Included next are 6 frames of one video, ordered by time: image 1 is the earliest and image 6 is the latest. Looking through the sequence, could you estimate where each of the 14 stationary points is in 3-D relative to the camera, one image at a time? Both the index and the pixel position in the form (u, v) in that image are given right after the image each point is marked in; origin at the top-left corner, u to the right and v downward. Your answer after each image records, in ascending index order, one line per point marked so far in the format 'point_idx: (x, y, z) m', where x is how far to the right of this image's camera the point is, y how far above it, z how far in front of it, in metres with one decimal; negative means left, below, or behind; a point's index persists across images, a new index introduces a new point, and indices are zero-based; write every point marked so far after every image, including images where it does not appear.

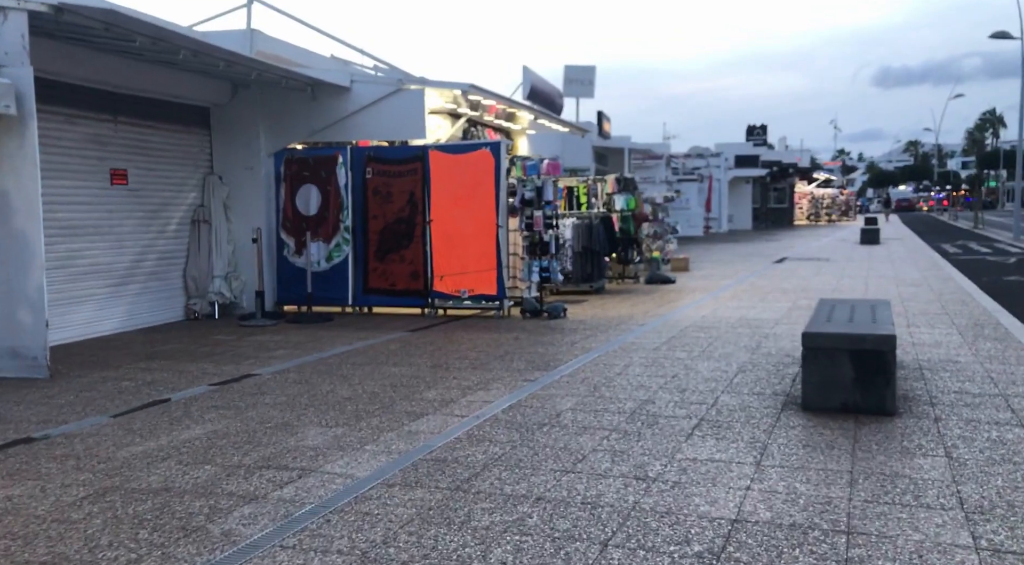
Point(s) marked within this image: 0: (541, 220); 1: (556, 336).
0: (+0.4, +0.9, +12.9) m
1: (+0.5, -0.7, +11.0) m
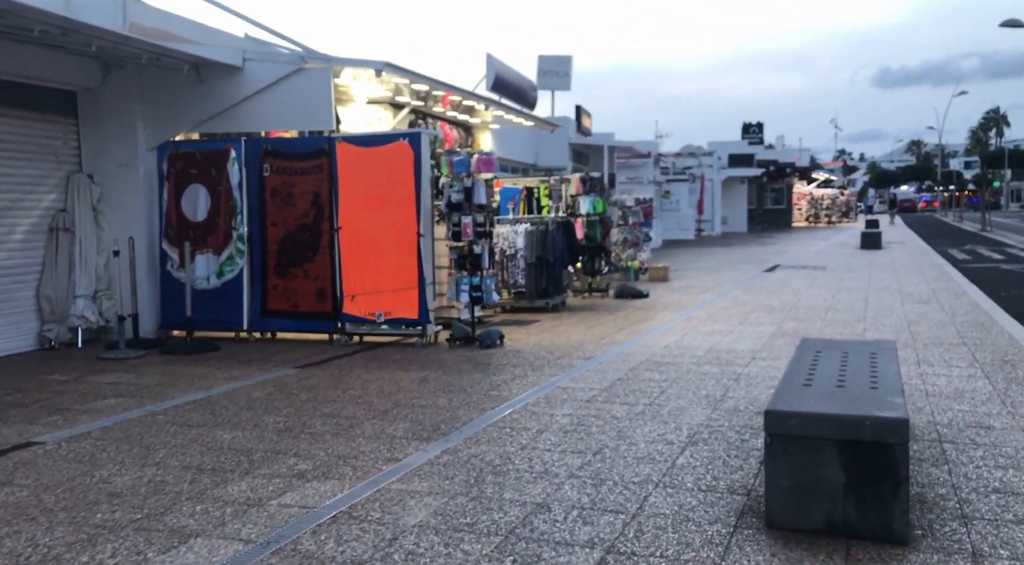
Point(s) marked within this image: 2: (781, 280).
0: (-0.5, +0.7, +10.6) m
1: (-0.4, -0.9, +8.8) m
2: (+5.9, +0.1, +19.6) m
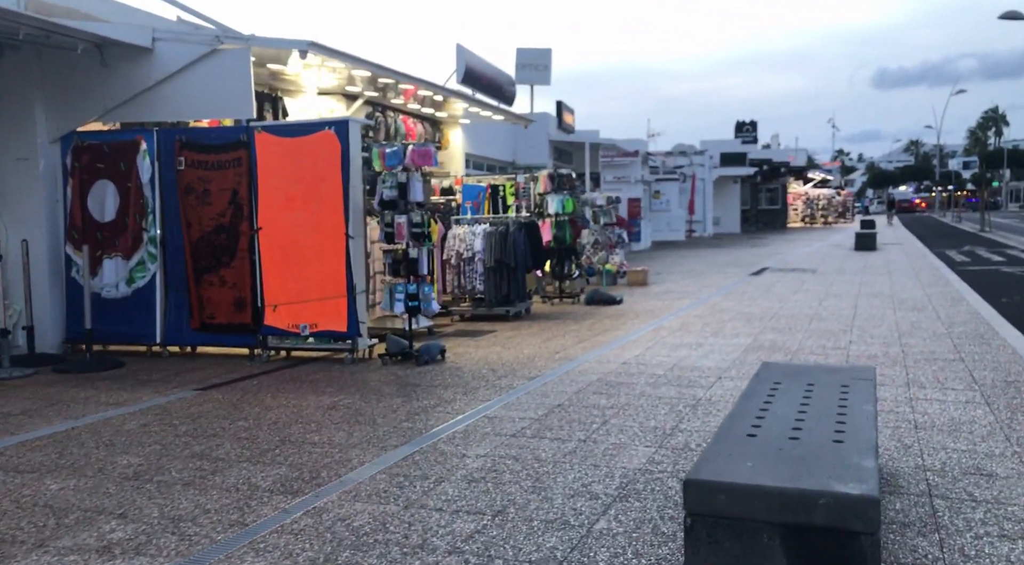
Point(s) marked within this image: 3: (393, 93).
0: (-1.1, +0.6, +9.4) m
1: (-1.0, -1.0, +7.6) m
2: (+5.2, 0.0, +18.4) m
3: (-2.1, +3.4, +16.0) m
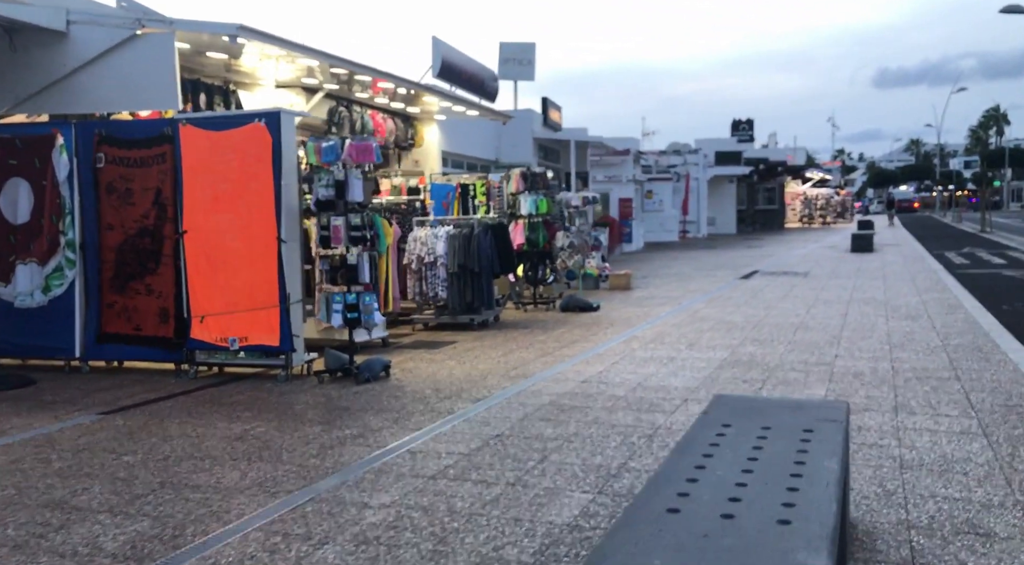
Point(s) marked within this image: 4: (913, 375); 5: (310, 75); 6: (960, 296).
0: (-1.6, +0.5, +8.5) m
1: (-1.5, -1.1, +6.7) m
2: (+4.8, -0.1, +17.5) m
3: (-2.6, +3.3, +15.1) m
4: (+3.7, -0.9, +8.4) m
5: (-3.1, +3.2, +13.9) m
6: (+7.7, -0.2, +15.4) m
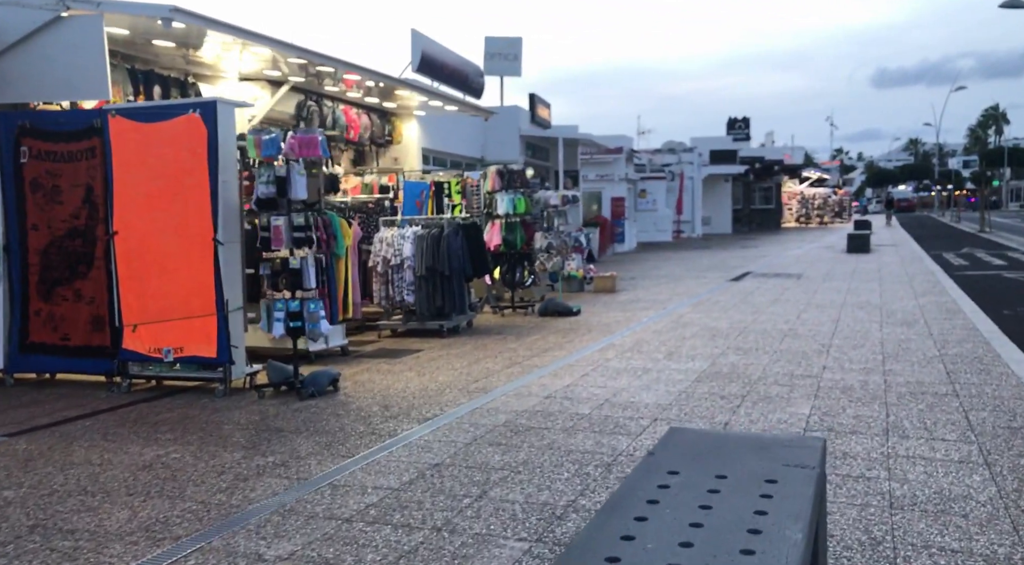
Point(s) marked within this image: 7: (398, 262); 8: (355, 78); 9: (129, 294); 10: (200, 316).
0: (-2.0, +0.4, +7.8) m
1: (-1.8, -1.1, +6.0) m
2: (+4.4, -0.2, +16.8) m
3: (-2.9, +3.2, +14.4) m
4: (+3.4, -0.9, +7.7) m
5: (-3.5, +3.2, +13.2) m
6: (+7.3, -0.3, +14.7) m
7: (-1.5, +0.3, +11.6) m
8: (-2.5, +3.3, +14.5) m
9: (-3.5, -0.1, +8.1) m
10: (-2.8, -0.3, +8.0) m
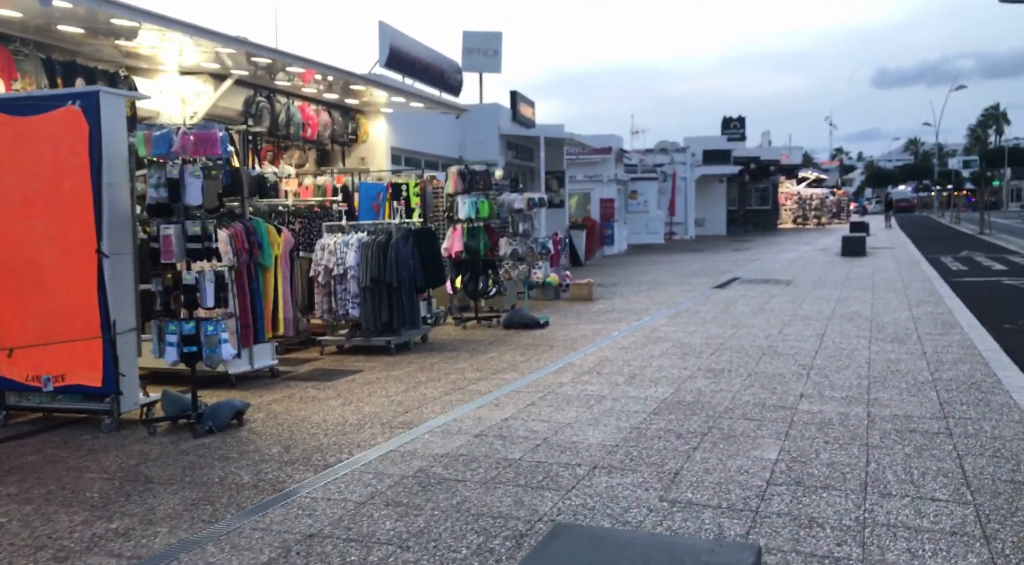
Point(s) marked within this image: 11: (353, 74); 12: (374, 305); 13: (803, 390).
0: (-2.5, +0.3, +6.8) m
1: (-2.4, -1.3, +5.0) m
2: (+3.8, -0.3, +15.8) m
3: (-3.5, +3.1, +13.3) m
4: (+2.8, -1.1, +6.7) m
5: (-4.0, +3.0, +12.2) m
6: (+6.8, -0.4, +13.7) m
7: (-2.0, +0.1, +10.6) m
8: (-3.1, +3.2, +13.4) m
9: (-4.0, -0.2, +7.1) m
10: (-3.3, -0.4, +7.0) m
11: (-2.7, +3.4, +14.3) m
12: (-1.6, -0.3, +10.7) m
13: (+2.6, -1.0, +8.0) m
